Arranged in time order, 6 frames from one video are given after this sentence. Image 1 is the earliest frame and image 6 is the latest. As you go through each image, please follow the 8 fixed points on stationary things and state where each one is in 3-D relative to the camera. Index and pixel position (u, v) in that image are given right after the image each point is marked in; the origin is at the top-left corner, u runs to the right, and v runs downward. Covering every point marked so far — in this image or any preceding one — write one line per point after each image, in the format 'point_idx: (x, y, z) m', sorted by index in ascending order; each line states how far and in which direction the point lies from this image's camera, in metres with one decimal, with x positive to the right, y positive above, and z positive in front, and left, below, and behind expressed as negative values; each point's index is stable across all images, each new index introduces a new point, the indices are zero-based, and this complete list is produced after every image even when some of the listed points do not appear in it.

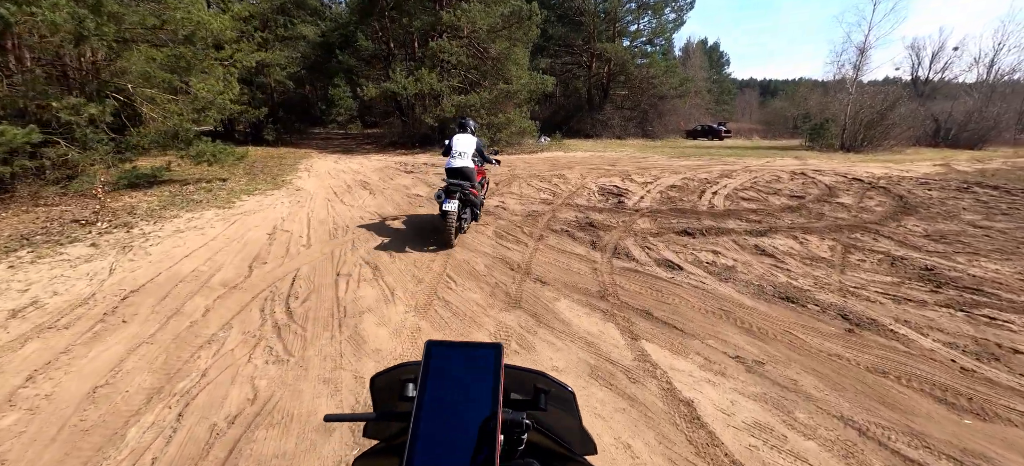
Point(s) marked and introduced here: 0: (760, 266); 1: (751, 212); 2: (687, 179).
0: (+3.5, -0.5, +5.6) m
1: (+5.5, +0.5, +9.1) m
2: (+5.7, +1.8, +13.1) m
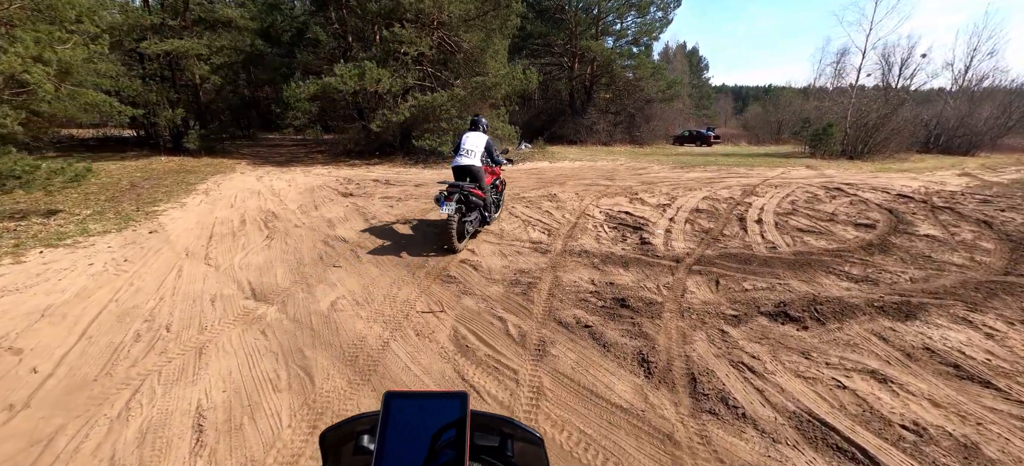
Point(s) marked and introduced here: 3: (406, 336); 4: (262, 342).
0: (+3.3, -1.3, +2.7) m
1: (+5.1, -0.4, +6.3) m
2: (+5.1, +0.9, +10.3) m
3: (-0.9, -0.9, +3.5) m
4: (-2.1, -0.9, +3.3) m
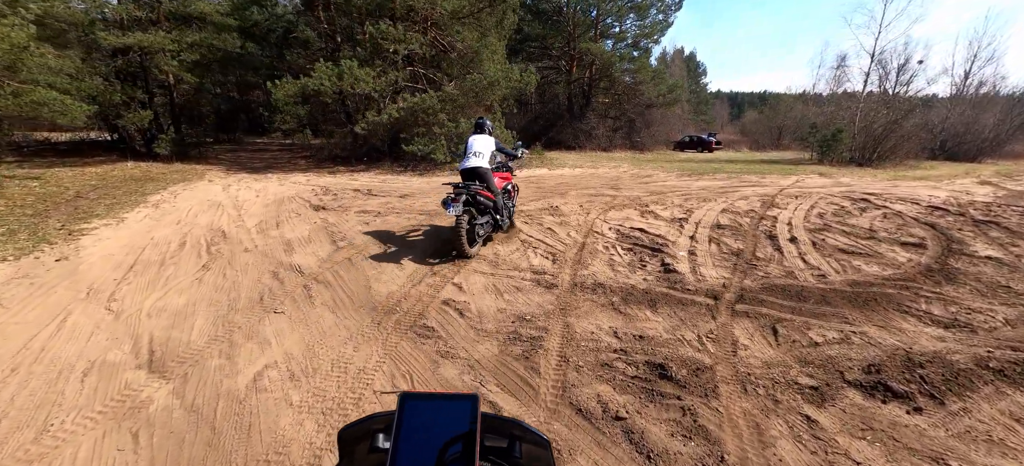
0: (+3.3, -1.6, +1.5) m
1: (+5.0, -0.7, +5.2) m
2: (+5.0, +0.5, +9.2) m
3: (-0.9, -1.2, +2.3) m
4: (-2.1, -1.2, +2.2) m
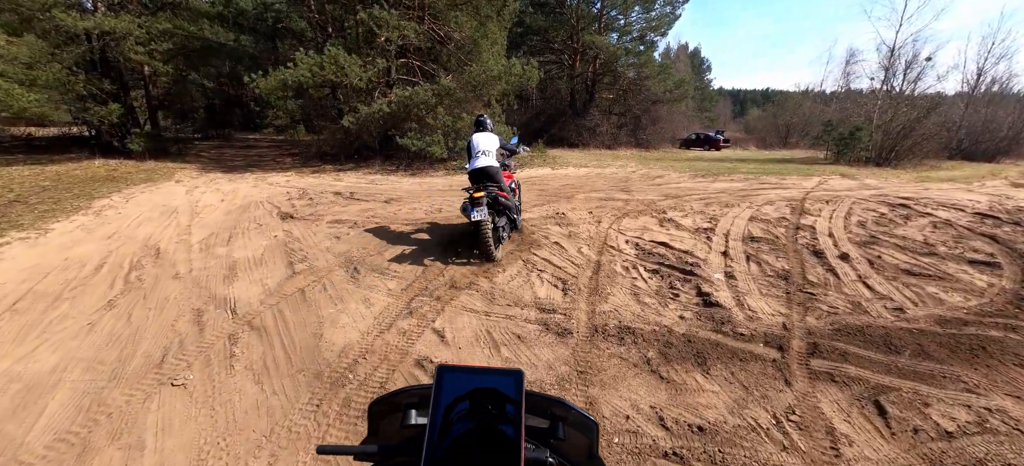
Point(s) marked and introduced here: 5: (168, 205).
0: (+3.3, -1.9, +0.5) m
1: (+5.0, -1.0, +4.1) m
2: (+5.0, +0.2, +8.1) m
3: (-0.9, -1.5, +1.2) m
4: (-2.1, -1.5, +1.1) m
5: (-6.4, +0.5, +7.5) m
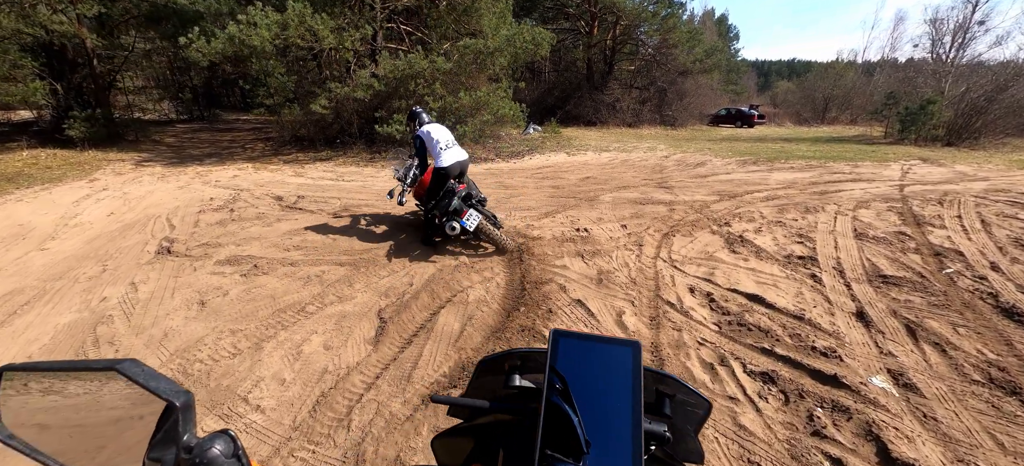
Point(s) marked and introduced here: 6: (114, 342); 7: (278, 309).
0: (+3.1, -2.7, -1.9) m
1: (+4.9, -1.5, +1.7) m
2: (+5.0, -0.1, +5.6) m
3: (-1.2, -2.2, -1.0) m
4: (-2.3, -2.2, -1.1) m
5: (-6.4, +0.1, +5.3) m
6: (-2.7, -0.7, +2.8) m
7: (-1.9, -0.6, +3.1) m
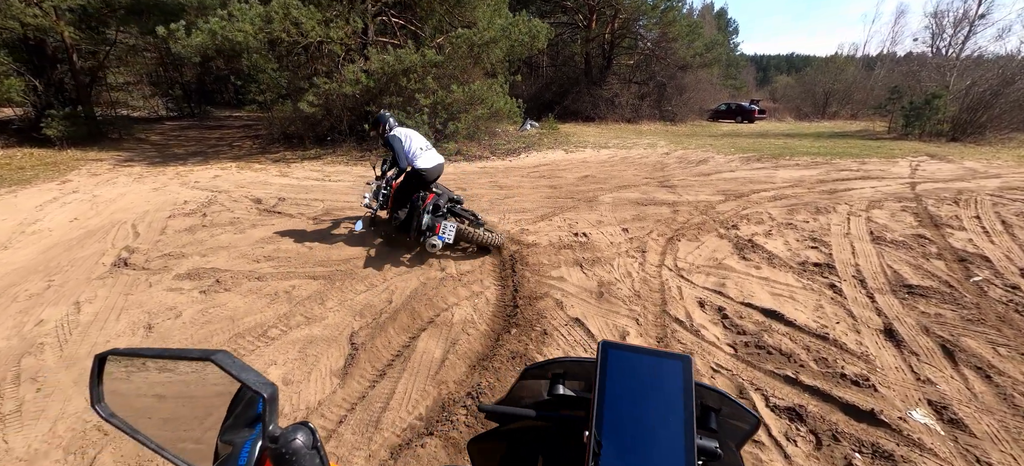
0: (+3.0, -2.8, -2.2) m
1: (+4.9, -1.6, +1.3) m
2: (+4.9, -0.1, +5.2) m
3: (-1.2, -2.3, -1.3) m
4: (-2.4, -2.4, -1.5) m
5: (-6.5, 0.0, +4.9) m
6: (-2.8, -0.8, +2.4) m
7: (-2.0, -0.7, +2.8) m
